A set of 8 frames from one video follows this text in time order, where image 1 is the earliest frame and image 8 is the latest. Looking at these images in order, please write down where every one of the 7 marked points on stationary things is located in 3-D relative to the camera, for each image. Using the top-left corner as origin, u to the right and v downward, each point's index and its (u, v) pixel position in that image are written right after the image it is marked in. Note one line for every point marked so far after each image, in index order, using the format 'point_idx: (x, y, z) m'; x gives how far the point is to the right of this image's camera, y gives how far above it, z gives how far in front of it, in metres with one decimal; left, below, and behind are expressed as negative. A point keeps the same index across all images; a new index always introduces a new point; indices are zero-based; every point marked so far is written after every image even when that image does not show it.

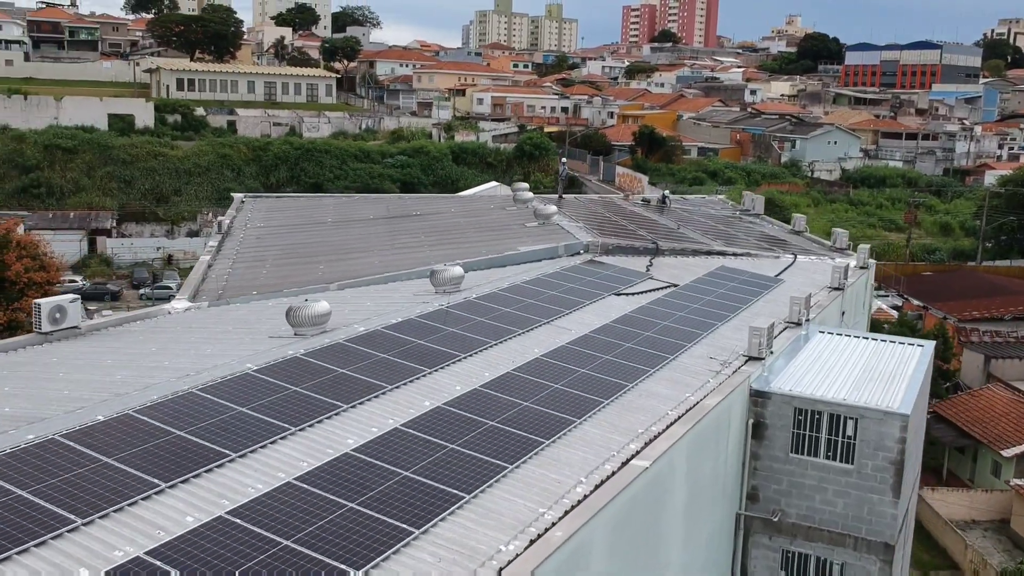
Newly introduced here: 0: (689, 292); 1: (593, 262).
0: (+3.1, -0.1, +17.8) m
1: (+1.5, +0.5, +19.4) m
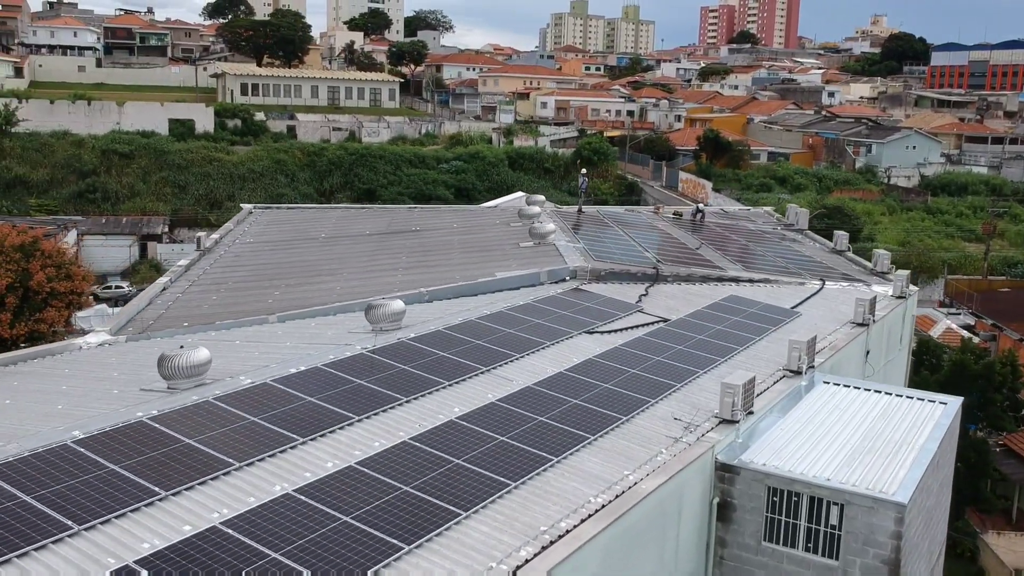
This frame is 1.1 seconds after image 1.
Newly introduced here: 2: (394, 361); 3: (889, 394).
0: (+2.5, -0.7, +15.4) m
1: (+1.1, -0.1, +17.1) m
2: (-1.5, -0.9, +12.4) m
3: (+5.1, -1.4, +13.4) m
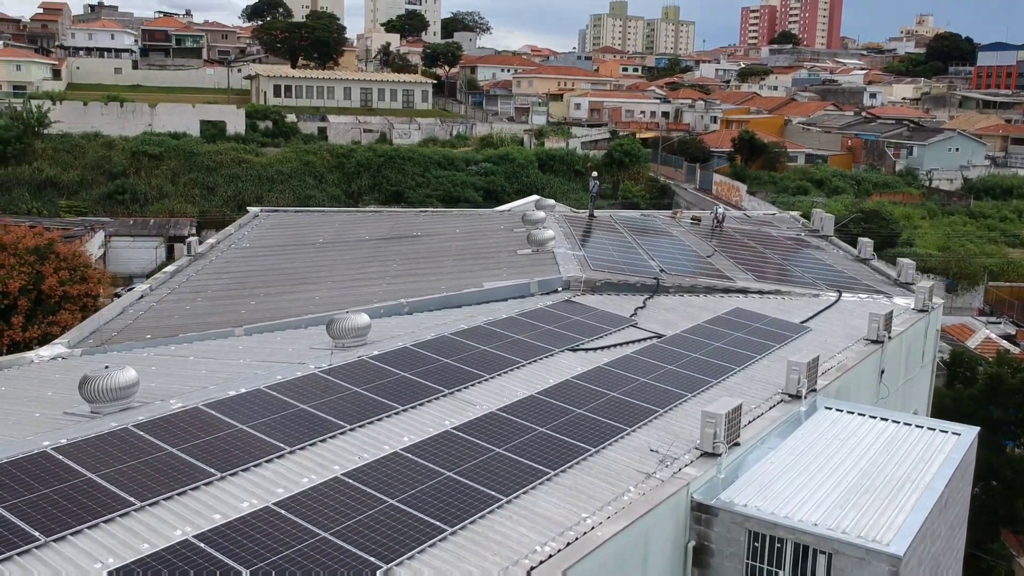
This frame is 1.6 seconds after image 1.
0: (+2.2, -0.9, +14.3) m
1: (+0.9, -0.2, +16.1) m
2: (-1.9, -1.1, +11.4) m
3: (+4.7, -1.6, +12.2) m
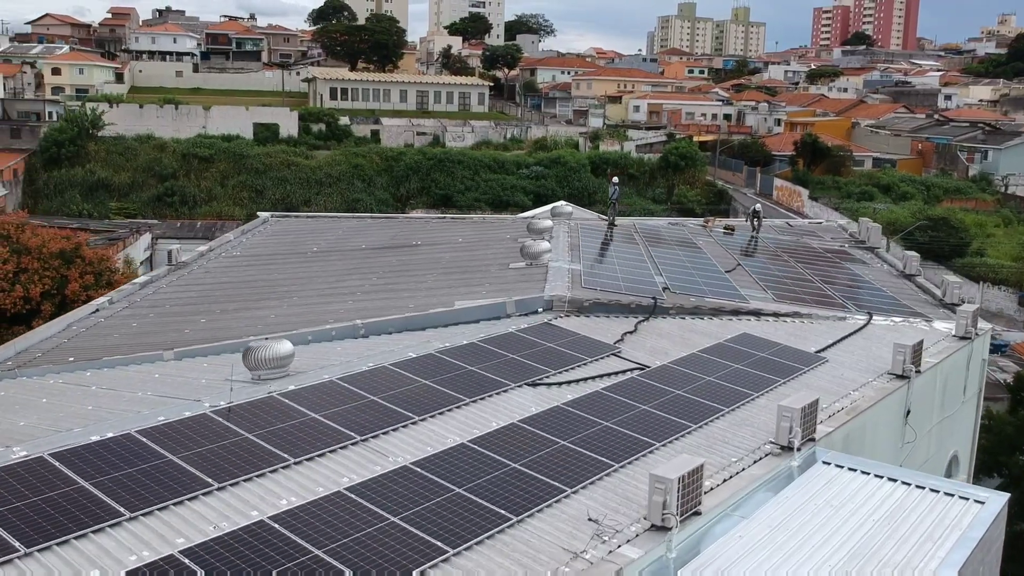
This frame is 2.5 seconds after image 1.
0: (+1.7, -1.2, +12.3) m
1: (+0.4, -0.6, +14.2) m
2: (-2.6, -1.3, +9.7) m
3: (+4.0, -2.0, +10.1) m
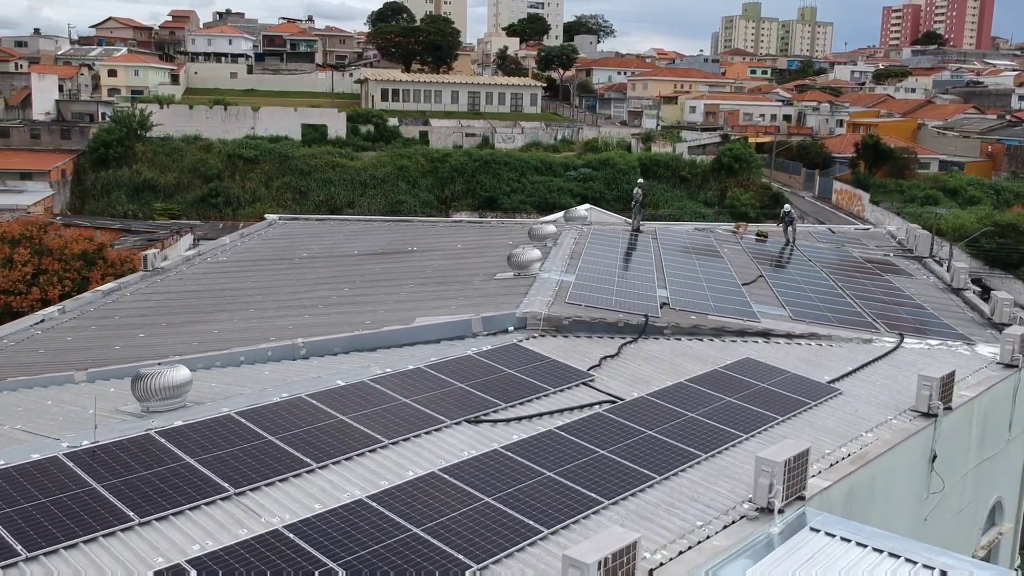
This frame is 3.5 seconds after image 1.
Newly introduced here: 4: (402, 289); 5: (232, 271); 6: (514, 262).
0: (+1.1, -1.4, +10.4) m
1: (-0.1, -0.8, +12.4) m
2: (-3.4, -1.5, +8.1) m
3: (+3.2, -2.2, +8.0) m
4: (-1.8, 0.0, +15.9) m
5: (-5.6, +0.4, +19.9) m
6: (0.0, +0.4, +16.1) m
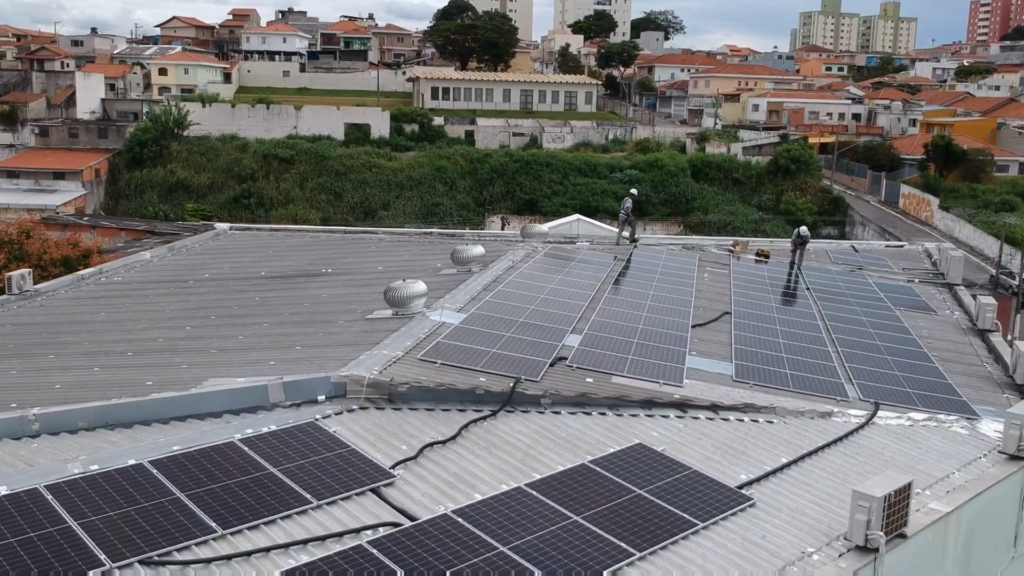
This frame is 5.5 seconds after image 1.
0: (-1.0, -2.0, +7.1) m
1: (-2.0, -1.3, +9.2) m
2: (-5.6, -2.0, +5.2) m
3: (+1.0, -2.8, +4.6) m
4: (-3.4, -0.6, +12.8) m
5: (-6.9, -0.1, +17.1) m
6: (-1.6, -0.1, +12.8) m
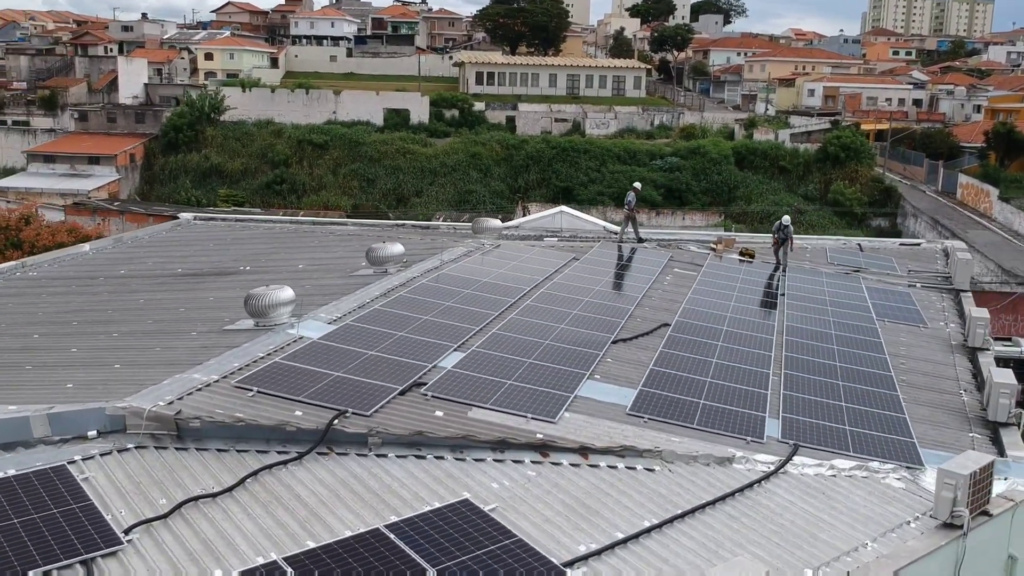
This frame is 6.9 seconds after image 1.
0: (-2.8, -2.1, +5.5) m
1: (-3.6, -1.4, +7.6) m
2: (-7.5, -2.1, +3.8) m
3: (-0.9, -3.0, +2.8) m
4: (-4.8, -0.6, +11.3) m
5: (-8.0, -0.1, +15.7) m
6: (-3.0, -0.2, +11.2) m
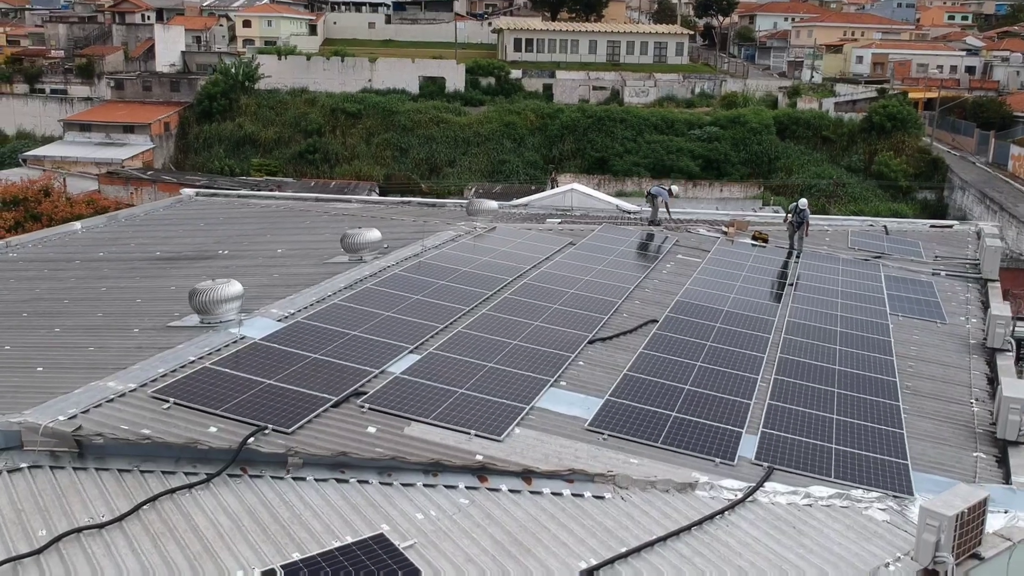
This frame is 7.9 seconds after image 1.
0: (-3.4, -2.3, +4.8) m
1: (-4.1, -1.5, +6.9) m
2: (-8.2, -2.3, +3.4) m
3: (-1.7, -3.3, +2.1) m
4: (-5.1, -0.5, +10.6) m
5: (-8.2, +0.2, +15.2) m
6: (-3.4, -0.1, +10.5) m
